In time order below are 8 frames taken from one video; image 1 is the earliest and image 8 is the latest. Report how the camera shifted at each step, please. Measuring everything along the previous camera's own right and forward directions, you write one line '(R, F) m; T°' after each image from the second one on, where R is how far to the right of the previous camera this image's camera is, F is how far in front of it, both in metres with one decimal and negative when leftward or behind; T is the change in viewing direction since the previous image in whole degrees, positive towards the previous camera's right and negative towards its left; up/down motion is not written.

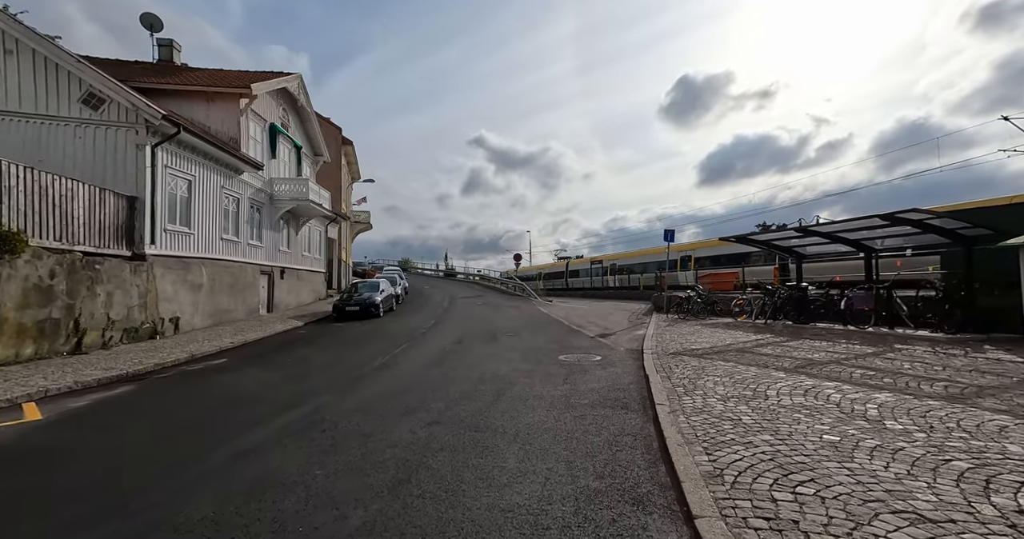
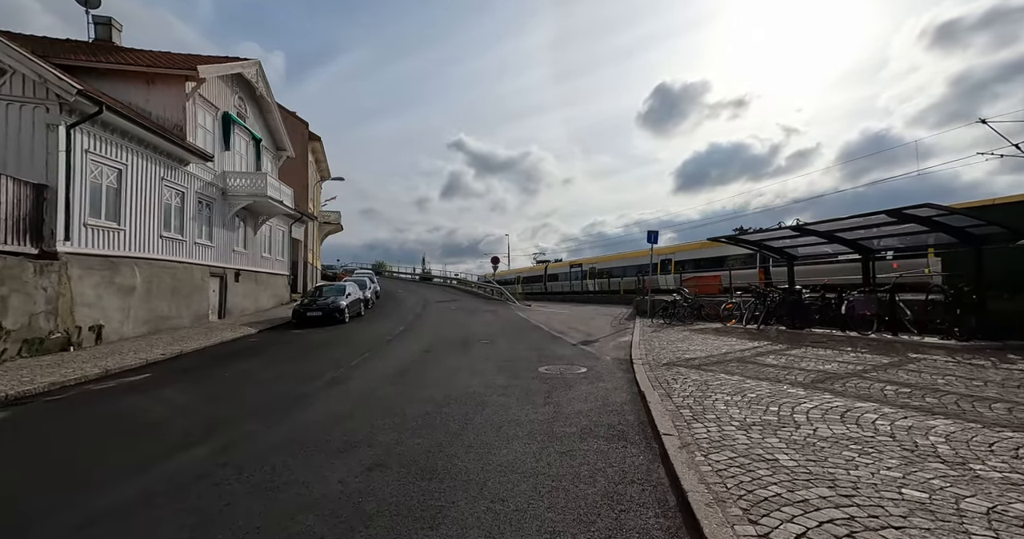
(+0.1, +1.2) m; +3°
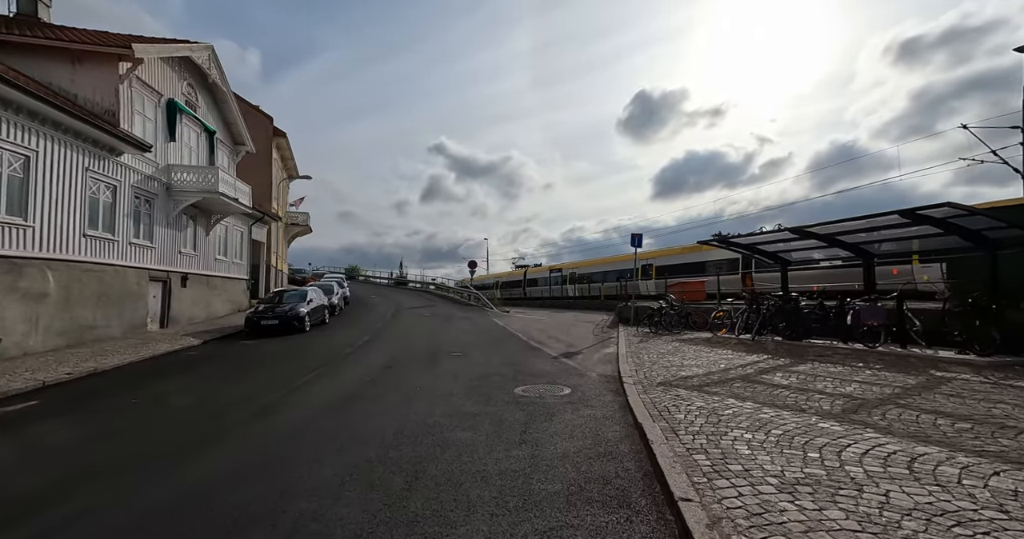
(+0.1, +1.2) m; +3°
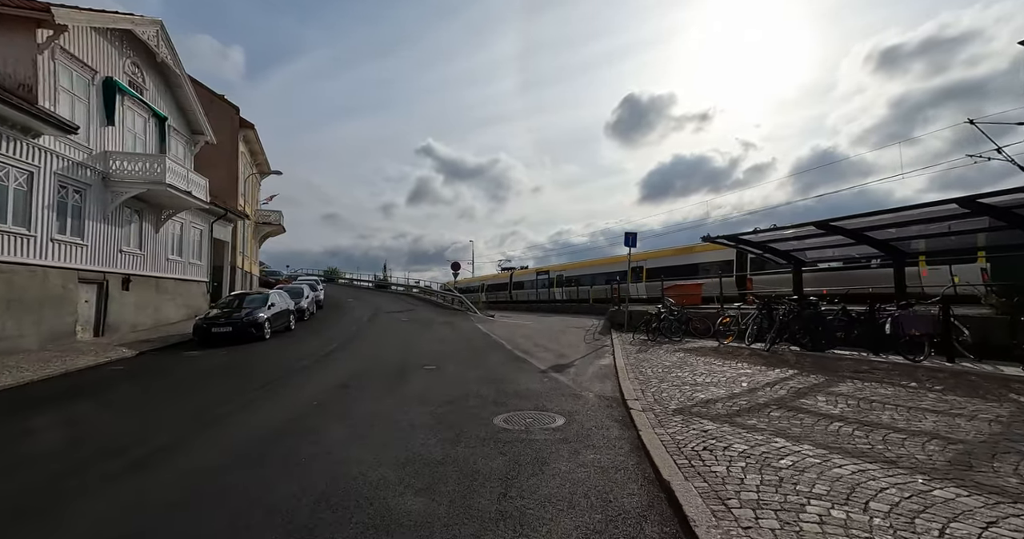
(+0.1, +1.5) m; +2°
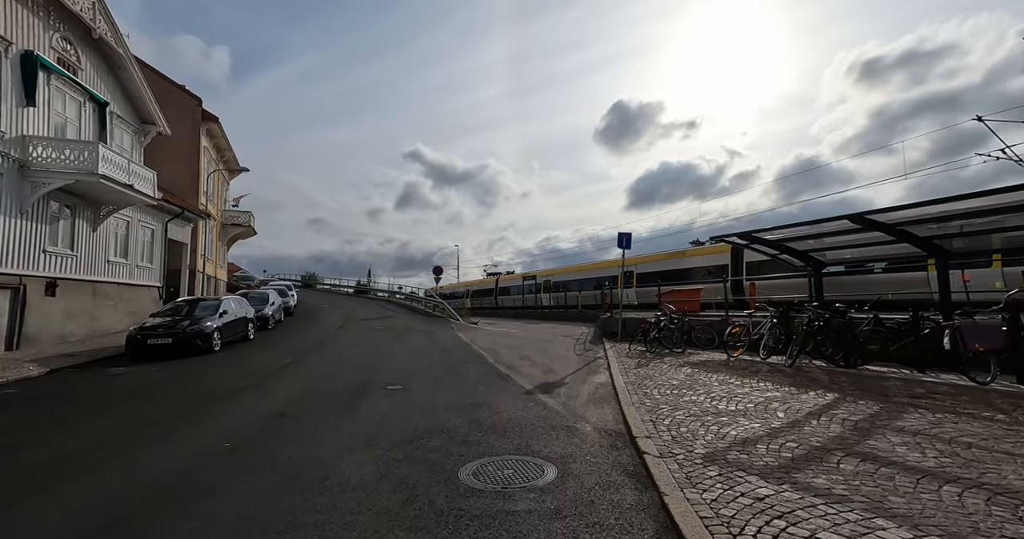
(+0.2, +1.6) m; +2°
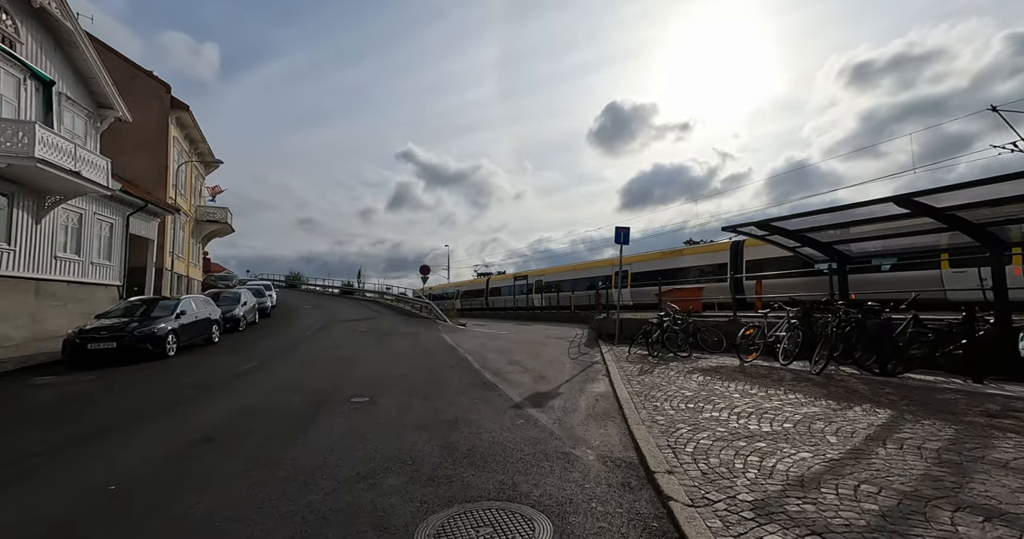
(+0.1, +1.2) m; +1°
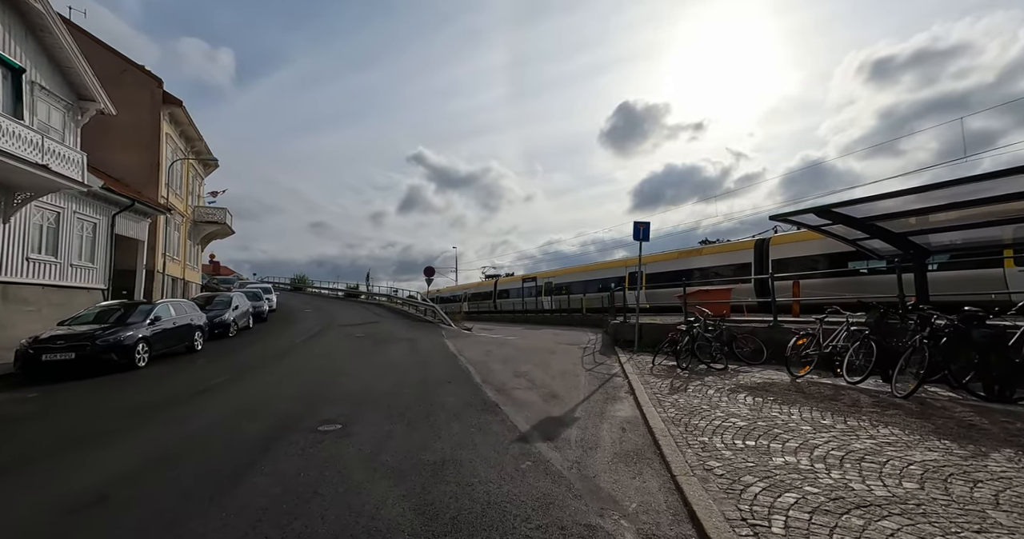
(+0.1, +1.4) m; -1°
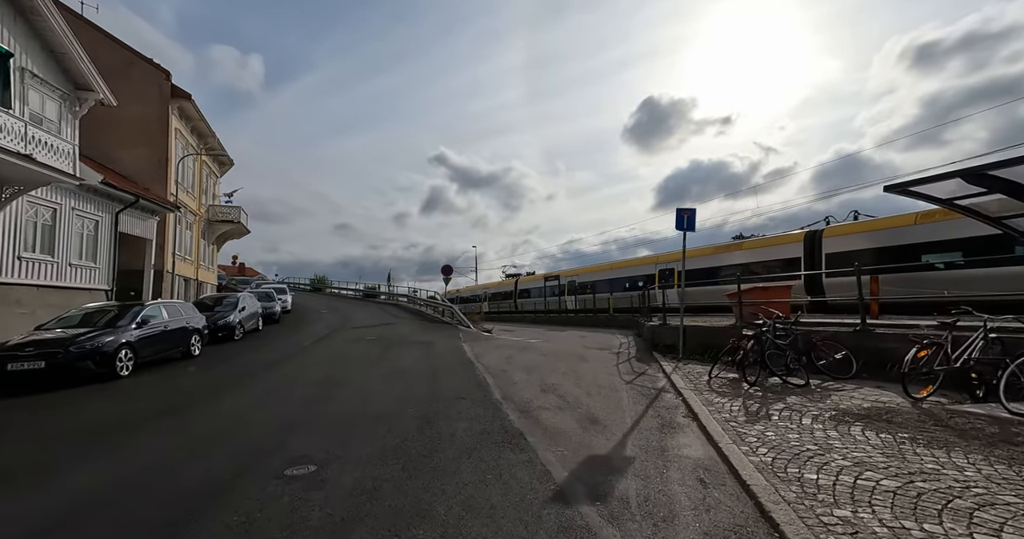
(-0.1, +1.6) m; -3°
